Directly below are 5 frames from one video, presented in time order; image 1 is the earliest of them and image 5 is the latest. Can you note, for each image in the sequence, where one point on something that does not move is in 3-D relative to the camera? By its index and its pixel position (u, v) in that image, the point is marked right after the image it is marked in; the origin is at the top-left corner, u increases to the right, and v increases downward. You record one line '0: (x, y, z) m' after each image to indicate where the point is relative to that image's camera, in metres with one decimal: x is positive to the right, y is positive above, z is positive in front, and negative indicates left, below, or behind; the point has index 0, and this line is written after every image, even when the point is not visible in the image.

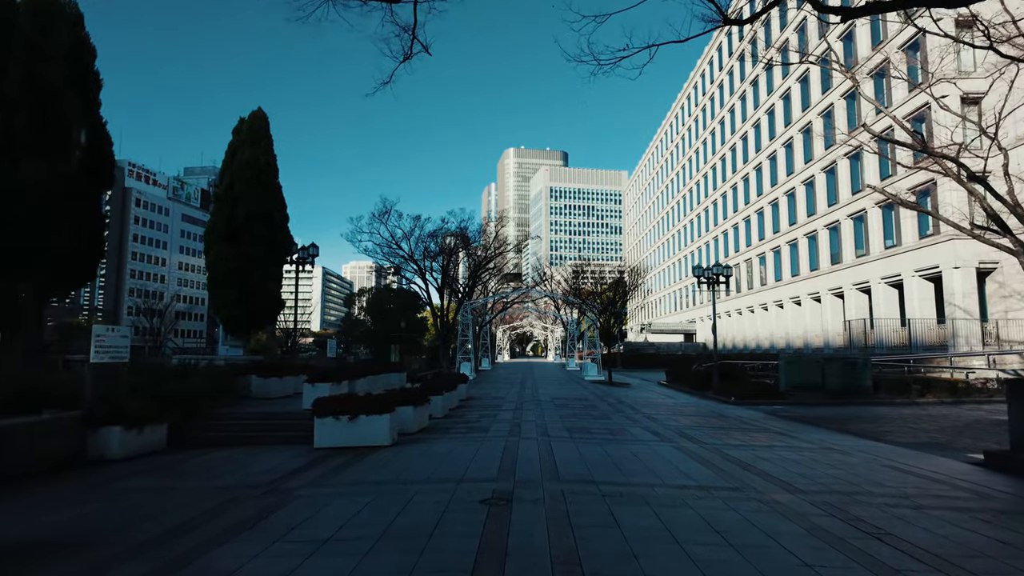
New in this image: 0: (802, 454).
0: (+5.3, -3.1, +11.5) m
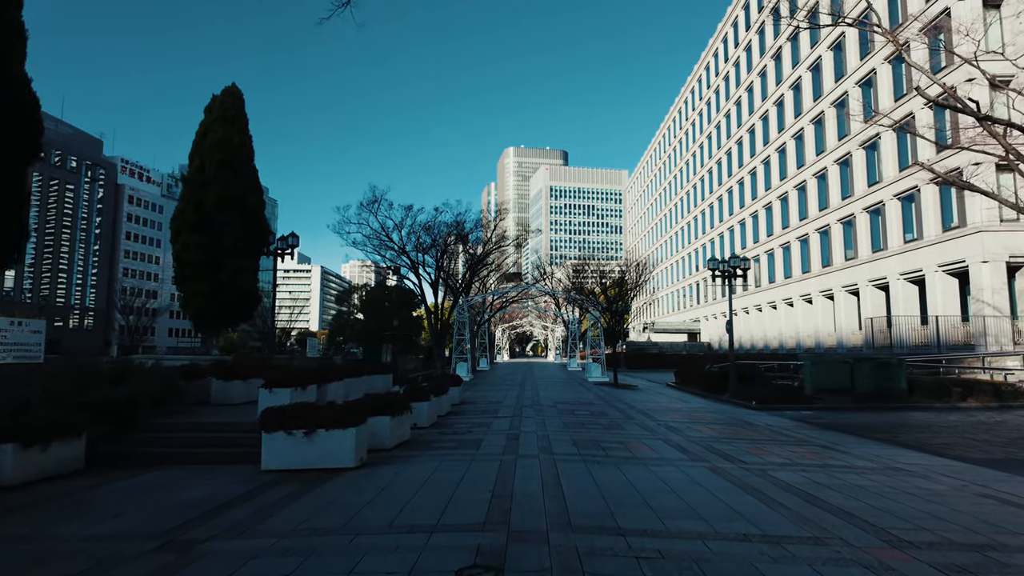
0: (+5.3, -2.8, +9.2) m
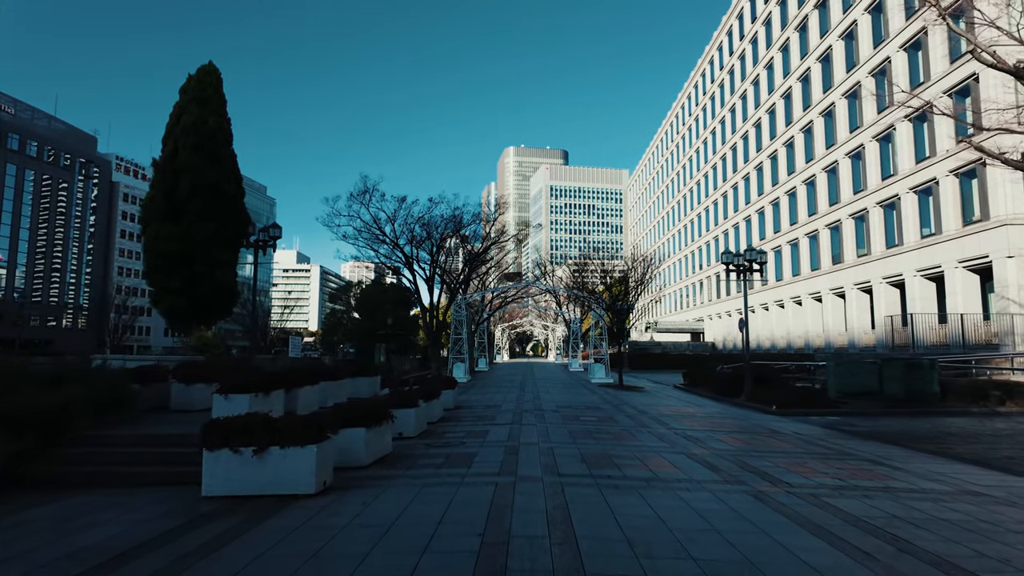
0: (+5.2, -2.6, +7.5) m
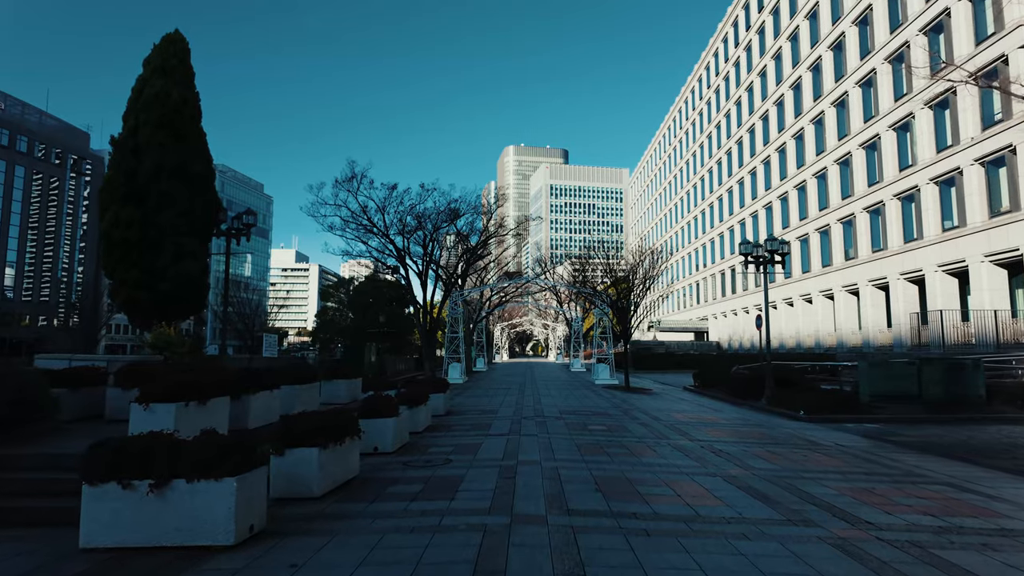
0: (+5.2, -2.4, +5.4) m
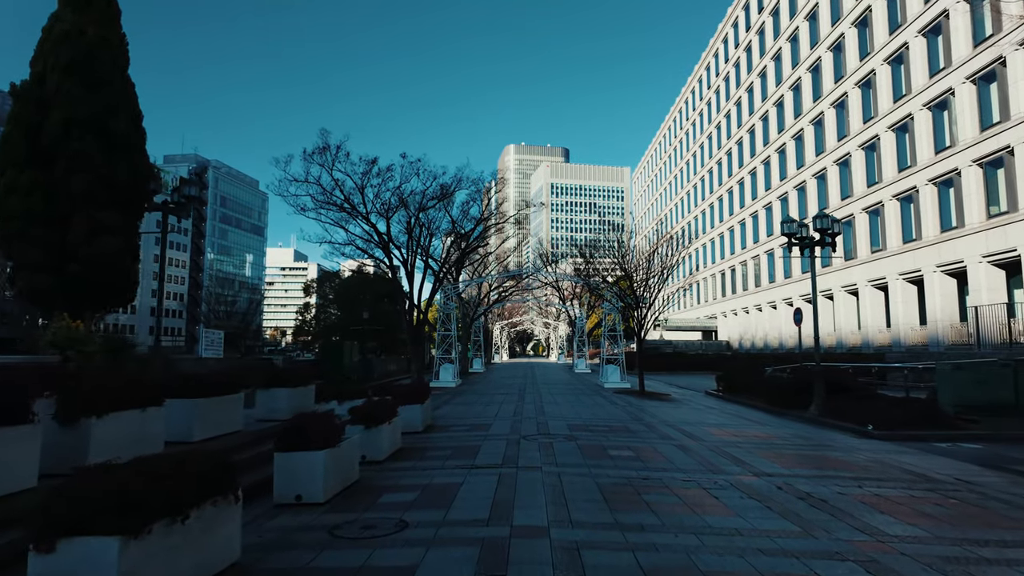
0: (+5.1, -2.0, +1.8) m
